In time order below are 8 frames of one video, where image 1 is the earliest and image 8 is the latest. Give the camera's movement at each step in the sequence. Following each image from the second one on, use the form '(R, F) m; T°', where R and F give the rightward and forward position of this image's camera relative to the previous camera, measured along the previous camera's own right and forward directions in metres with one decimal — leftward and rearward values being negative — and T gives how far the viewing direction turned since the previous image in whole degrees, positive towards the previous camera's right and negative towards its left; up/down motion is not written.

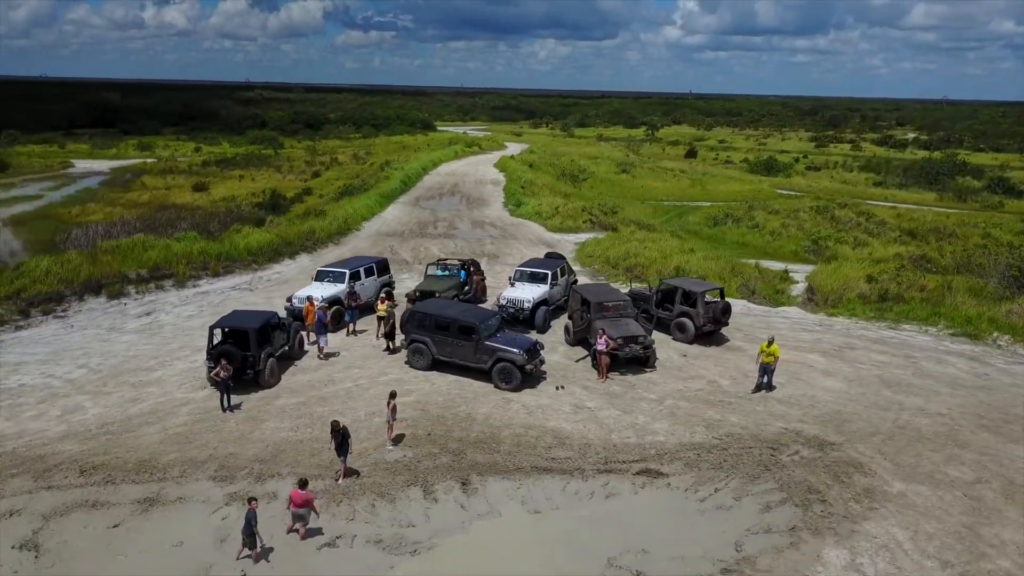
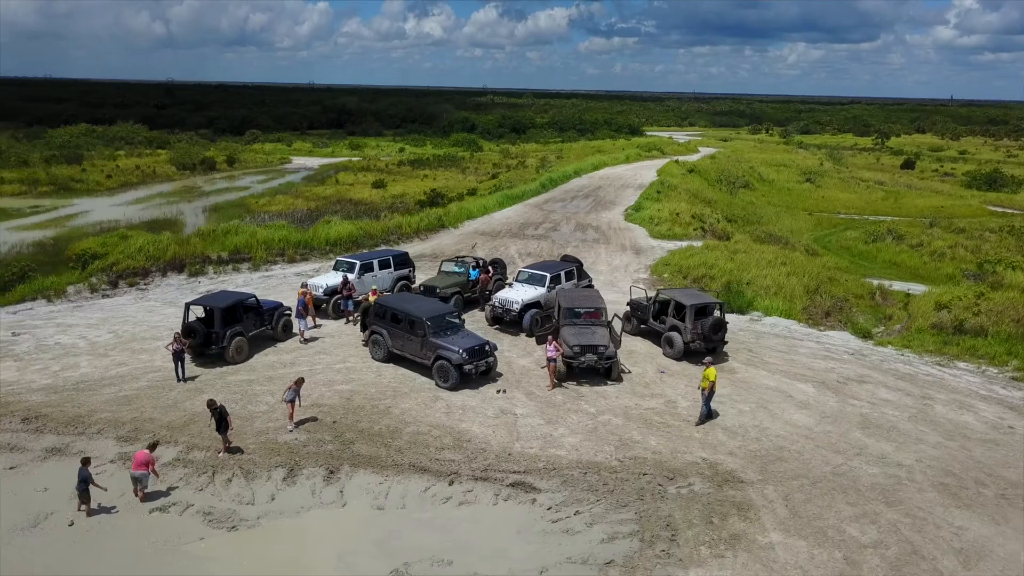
(+5.9, +1.2) m; -16°
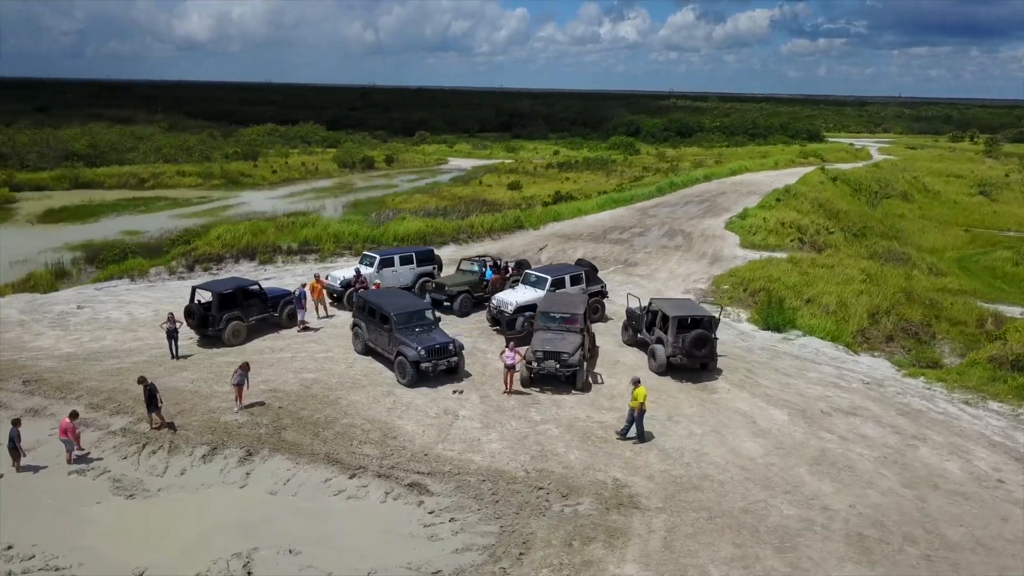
(+4.6, +0.8) m; -13°
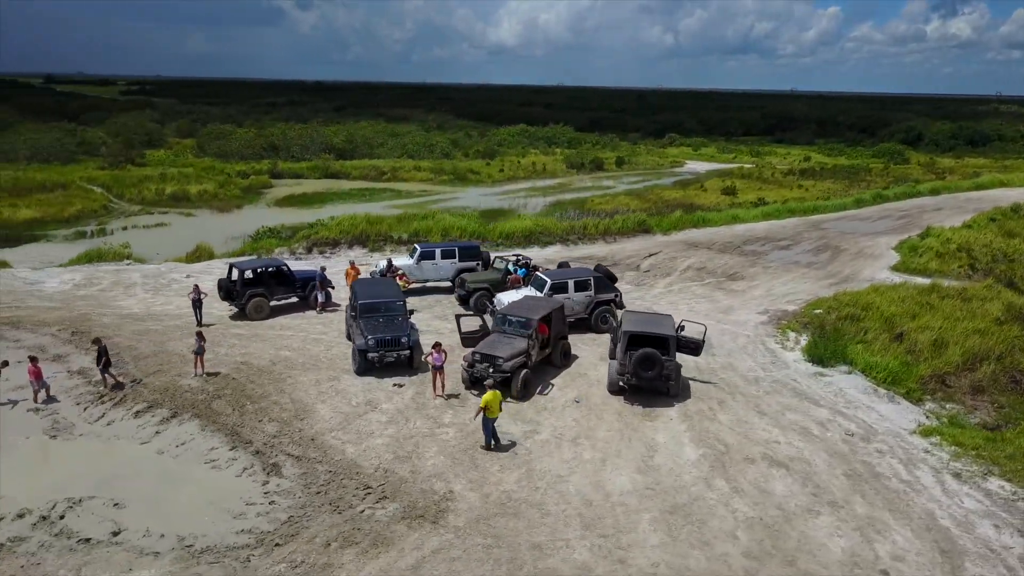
(+6.7, +1.7) m; -19°
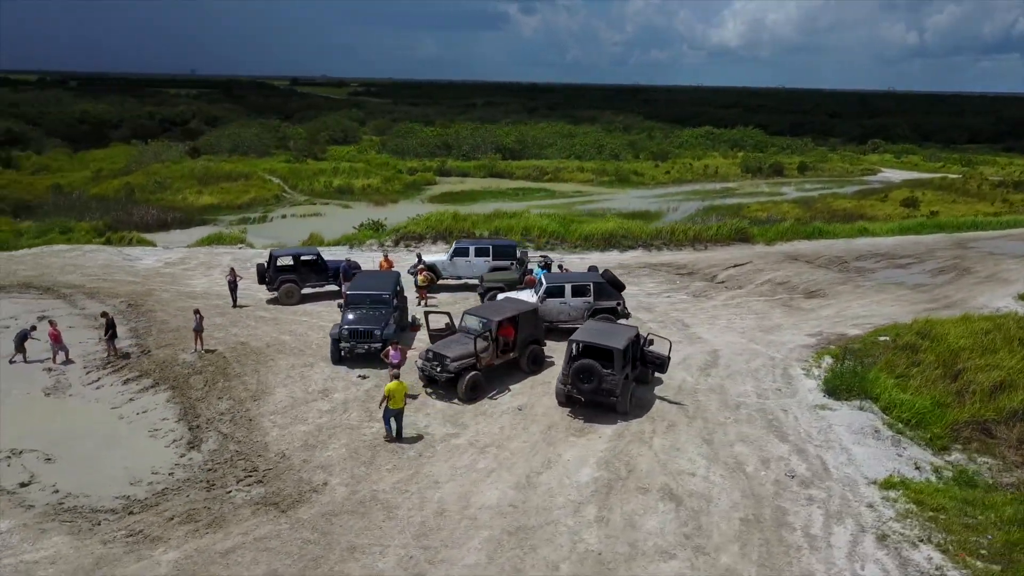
(+4.9, +1.1) m; -14°
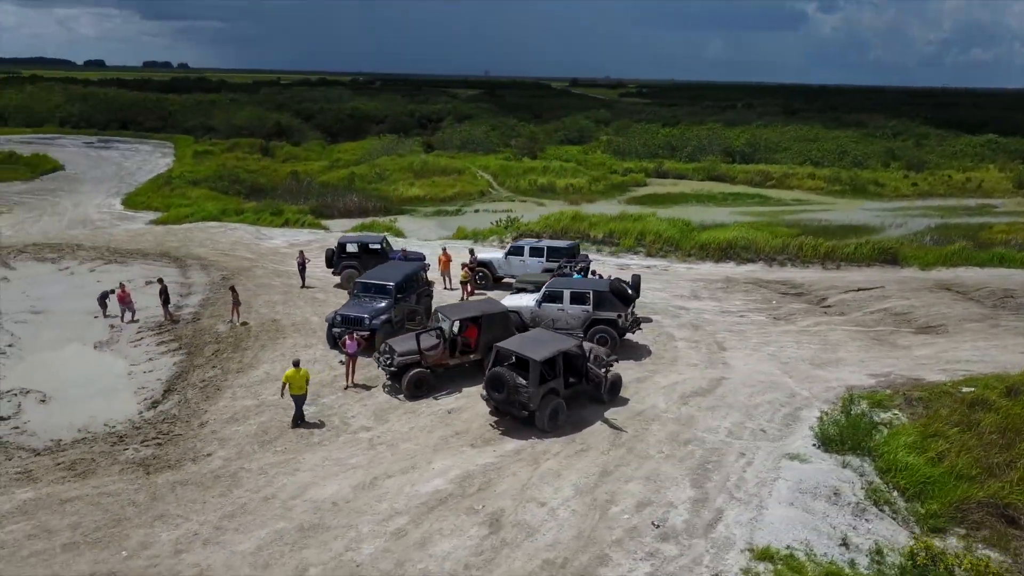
(+5.9, +1.6) m; -18°
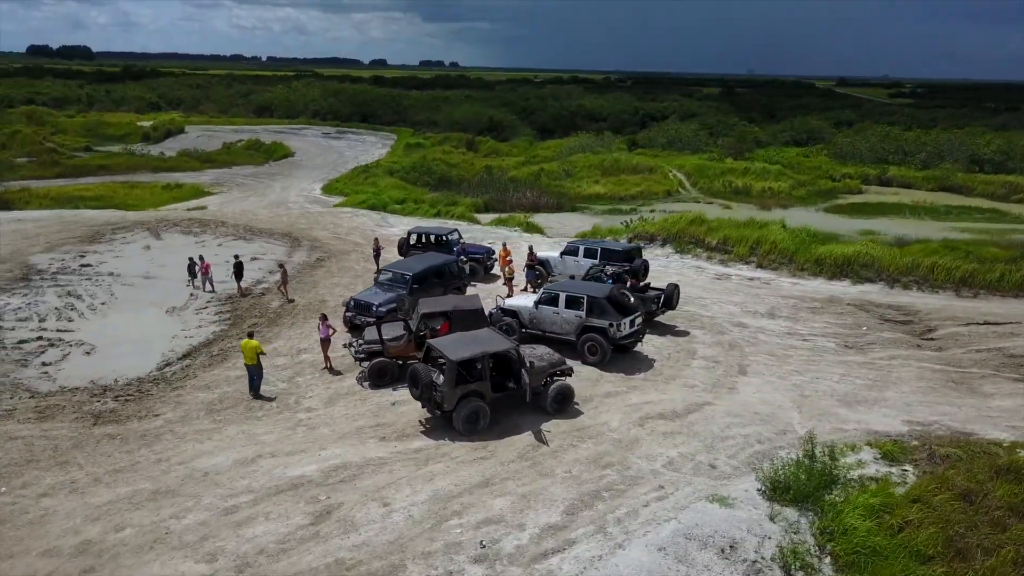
(+5.2, +1.3) m; -17°
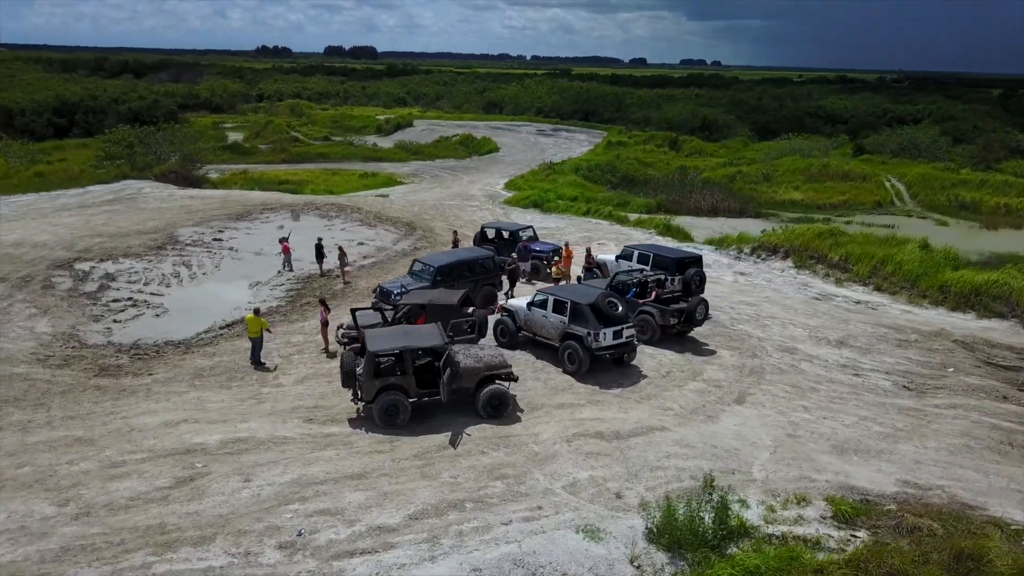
(+5.2, +1.2) m; -17°
